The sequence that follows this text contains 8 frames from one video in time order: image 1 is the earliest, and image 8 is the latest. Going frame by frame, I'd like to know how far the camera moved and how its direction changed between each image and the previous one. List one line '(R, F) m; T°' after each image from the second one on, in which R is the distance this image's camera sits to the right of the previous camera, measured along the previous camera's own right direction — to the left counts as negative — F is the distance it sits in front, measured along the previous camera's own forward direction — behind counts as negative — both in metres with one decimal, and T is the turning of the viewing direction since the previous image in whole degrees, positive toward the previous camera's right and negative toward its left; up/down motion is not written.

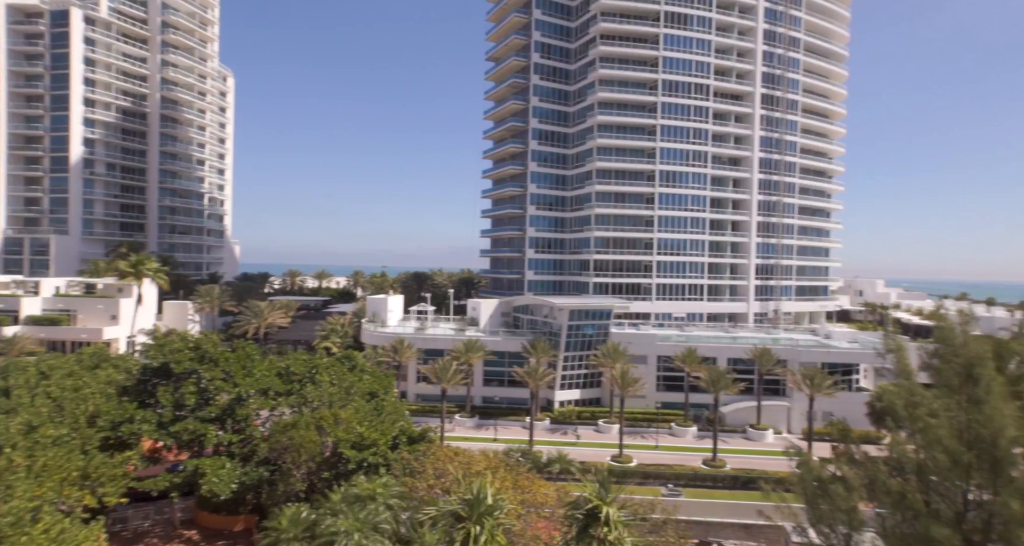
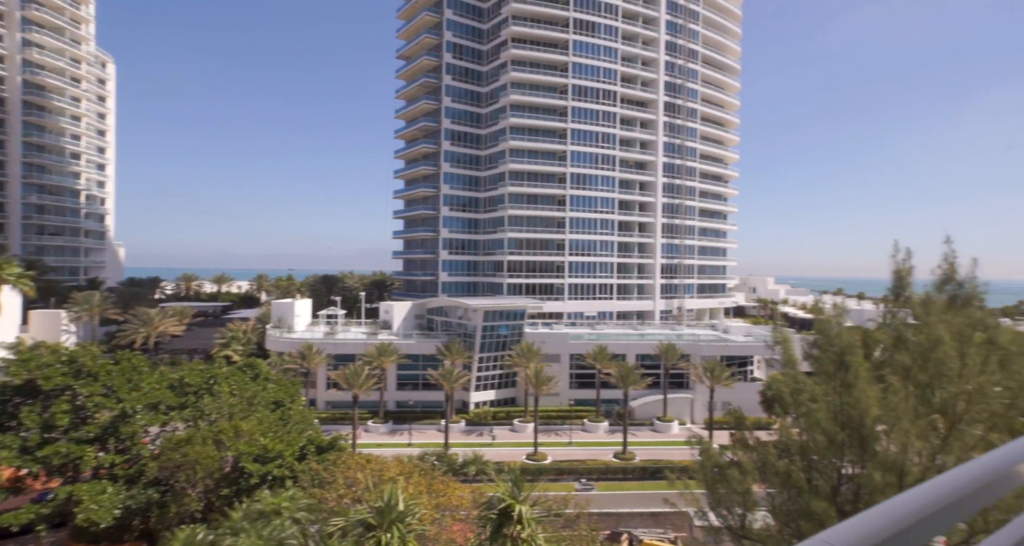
(+0.2, 0.0) m; +8°
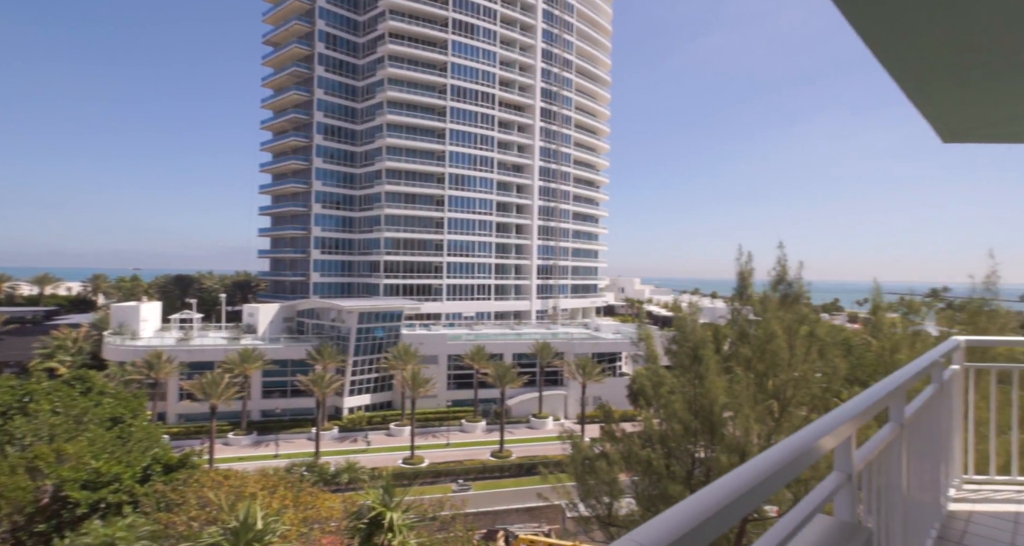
(+0.2, +0.1) m; +12°
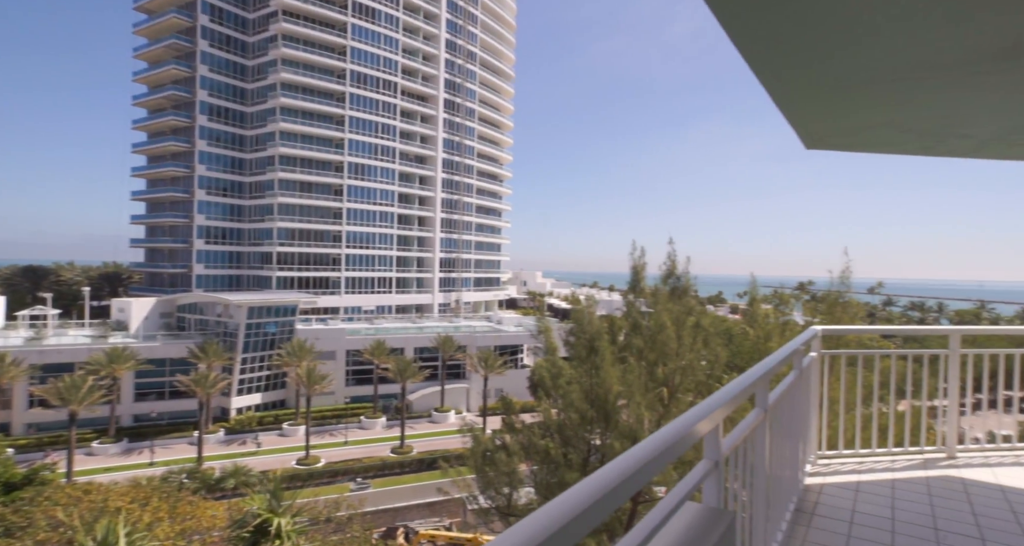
(+0.1, +0.1) m; +10°
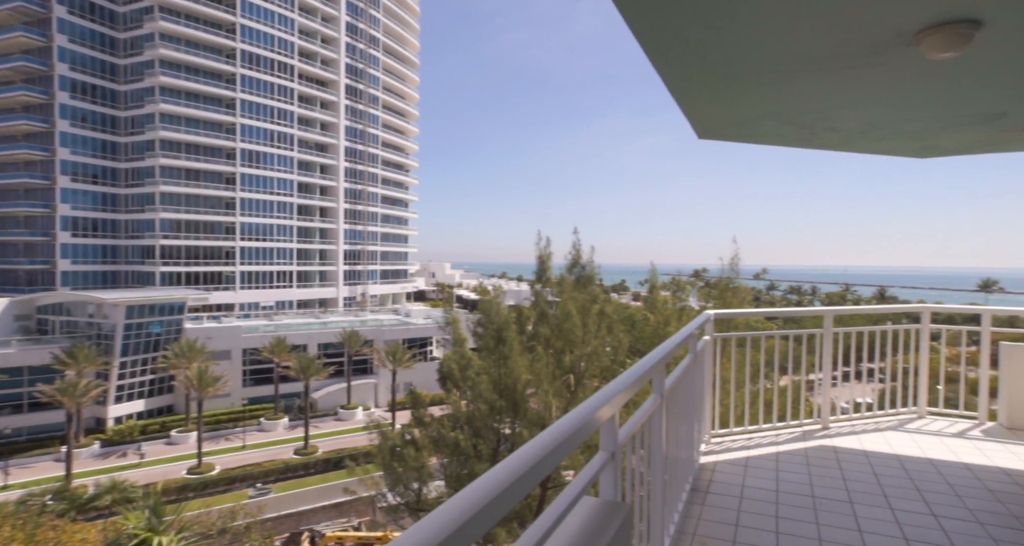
(+0.1, +0.2) m; +9°
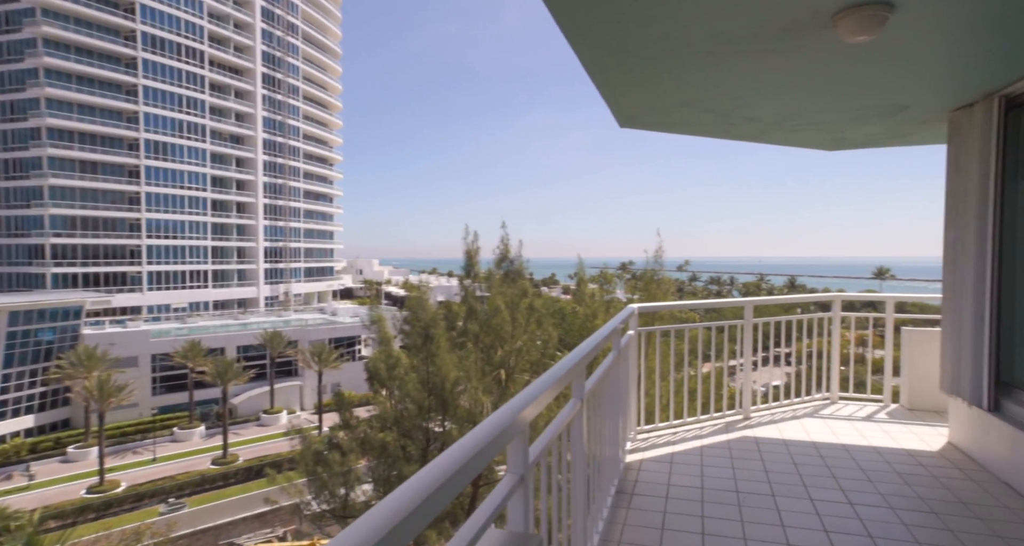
(+0.1, +0.3) m; +7°
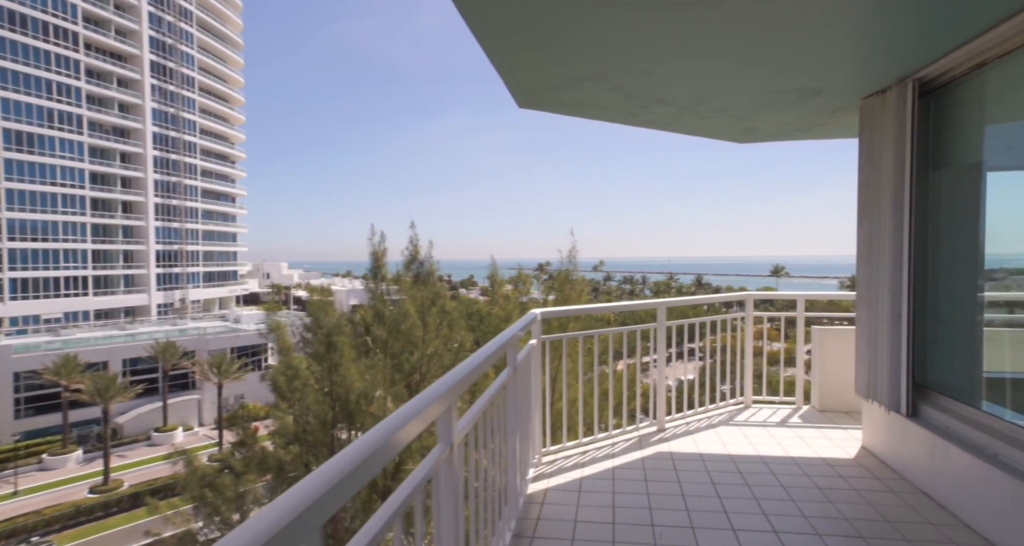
(+0.2, +0.6) m; +8°
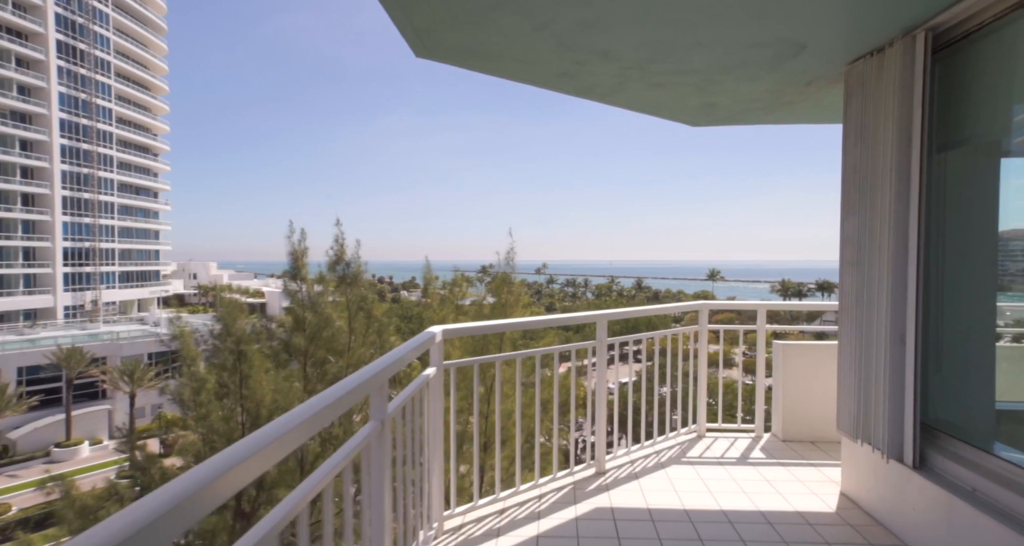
(+0.2, +0.9) m; +6°
